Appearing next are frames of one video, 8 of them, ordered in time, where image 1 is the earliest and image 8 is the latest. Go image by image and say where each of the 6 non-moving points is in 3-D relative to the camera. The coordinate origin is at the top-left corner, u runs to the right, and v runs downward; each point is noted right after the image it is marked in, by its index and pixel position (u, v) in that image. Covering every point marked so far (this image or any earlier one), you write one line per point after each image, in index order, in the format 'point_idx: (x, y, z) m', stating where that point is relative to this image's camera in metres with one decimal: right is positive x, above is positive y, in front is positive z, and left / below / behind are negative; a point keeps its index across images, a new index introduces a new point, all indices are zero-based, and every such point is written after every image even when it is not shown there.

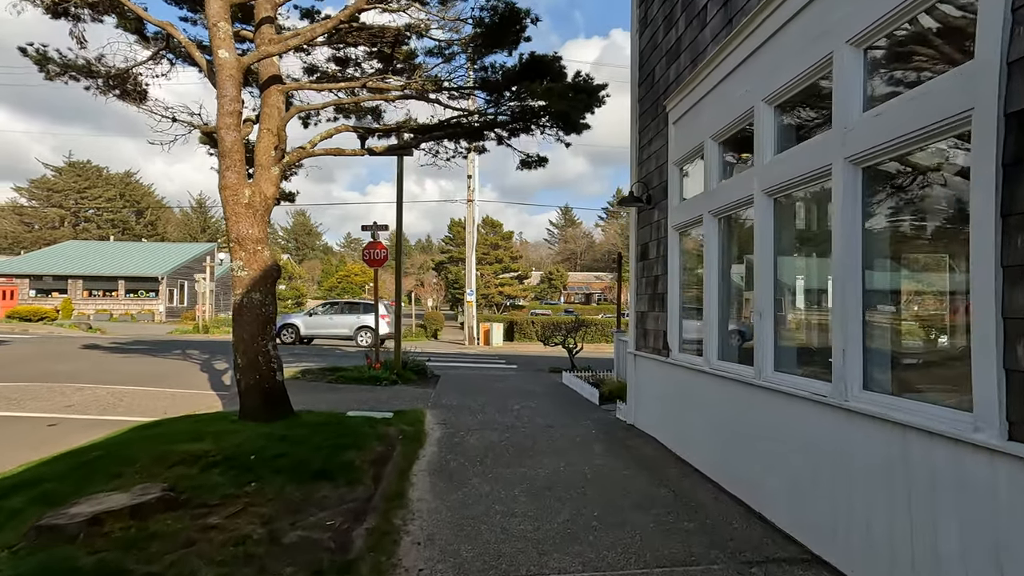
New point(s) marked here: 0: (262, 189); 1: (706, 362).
0: (-2.7, +1.1, +6.7) m
1: (+1.6, -0.6, +5.0) m
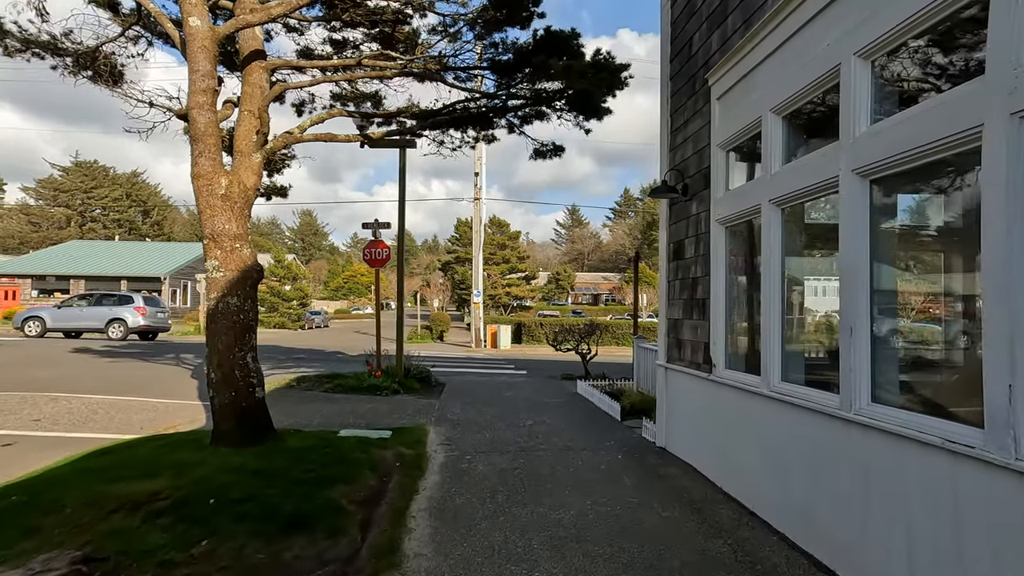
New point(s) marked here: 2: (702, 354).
0: (-2.6, +1.1, +5.9) m
1: (+1.7, -0.7, +4.2) m
2: (+1.6, -0.6, +5.2) m
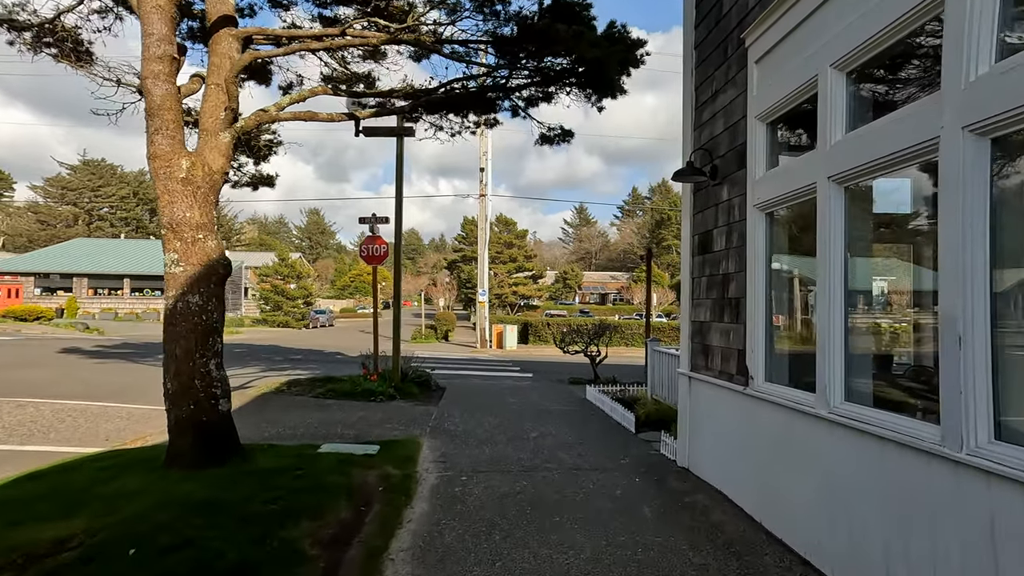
0: (-2.6, +1.1, +5.2) m
1: (+1.7, -0.6, +3.4) m
2: (+1.6, -0.5, +4.5) m
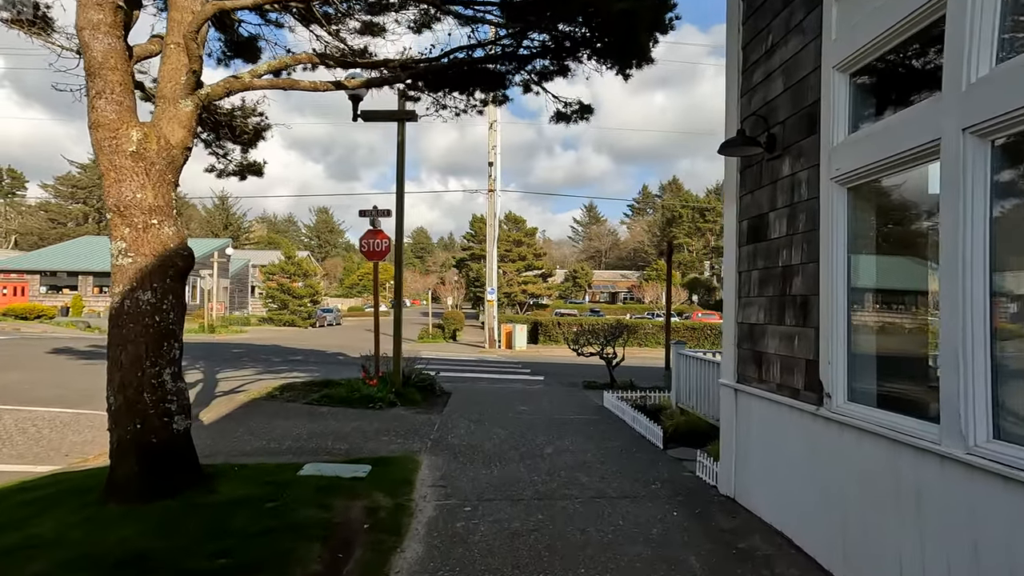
0: (-2.5, +1.1, +4.4) m
1: (+1.8, -0.6, +2.6) m
2: (+1.7, -0.5, +3.6) m
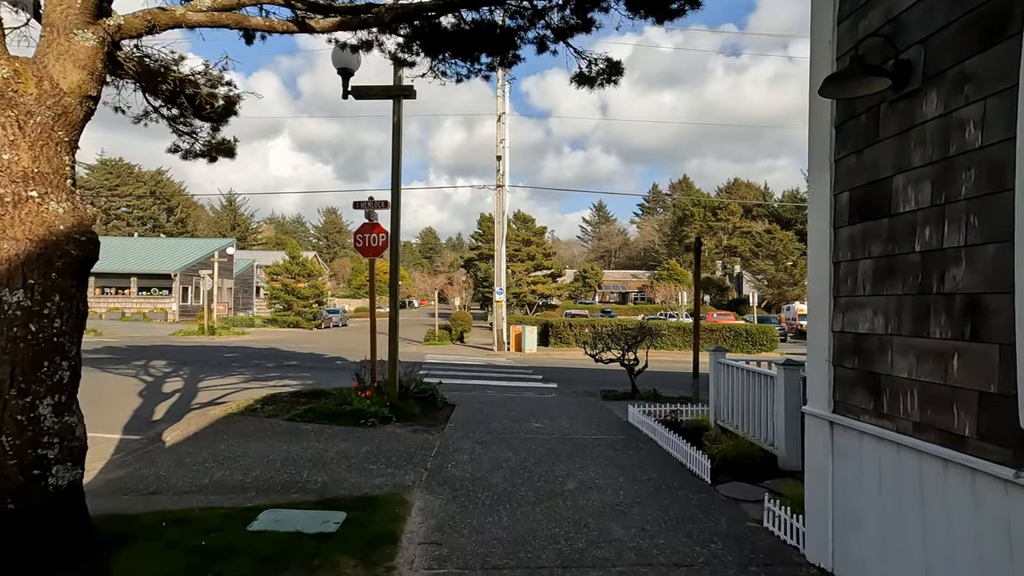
0: (-2.4, +1.1, +3.2) m
1: (+1.8, -0.6, +1.3) m
2: (+1.8, -0.5, +2.4) m
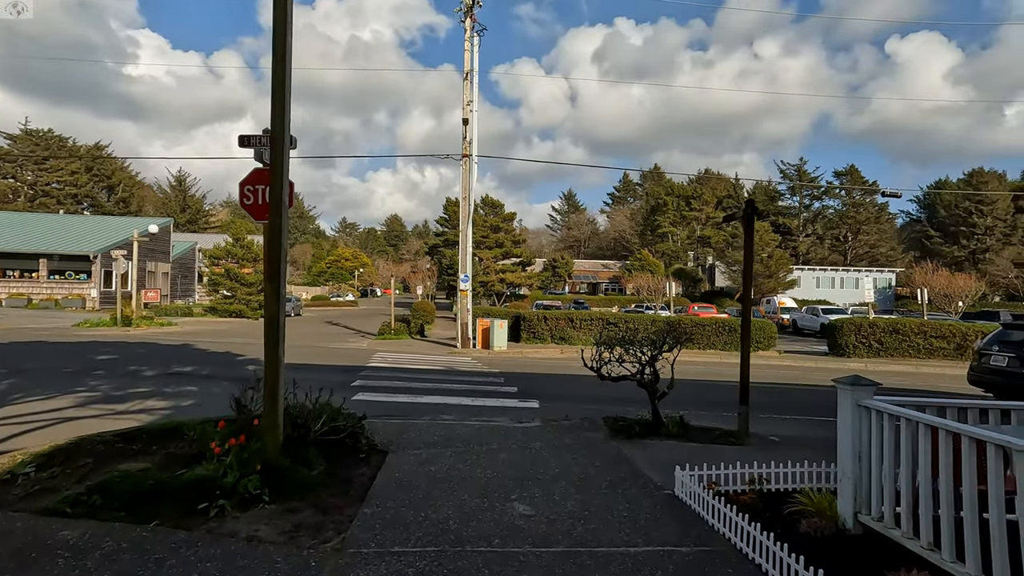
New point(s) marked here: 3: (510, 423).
0: (-2.4, +1.2, -0.7) m
1: (+2.0, -0.6, -2.3) m
2: (+1.9, -0.4, -1.3) m
3: (0.0, -1.9, +8.6) m
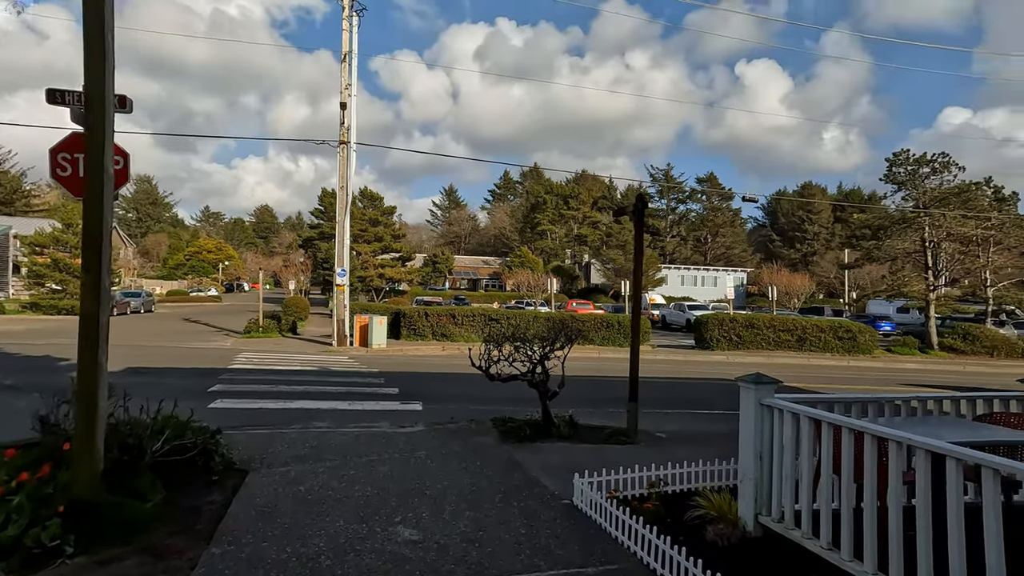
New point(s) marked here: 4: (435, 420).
0: (-2.0, +1.3, -1.7) m
1: (+2.5, -0.6, -2.5) m
2: (+2.2, -0.4, -1.5) m
3: (-1.6, -1.8, +7.9) m
4: (-1.0, -1.8, +8.5) m
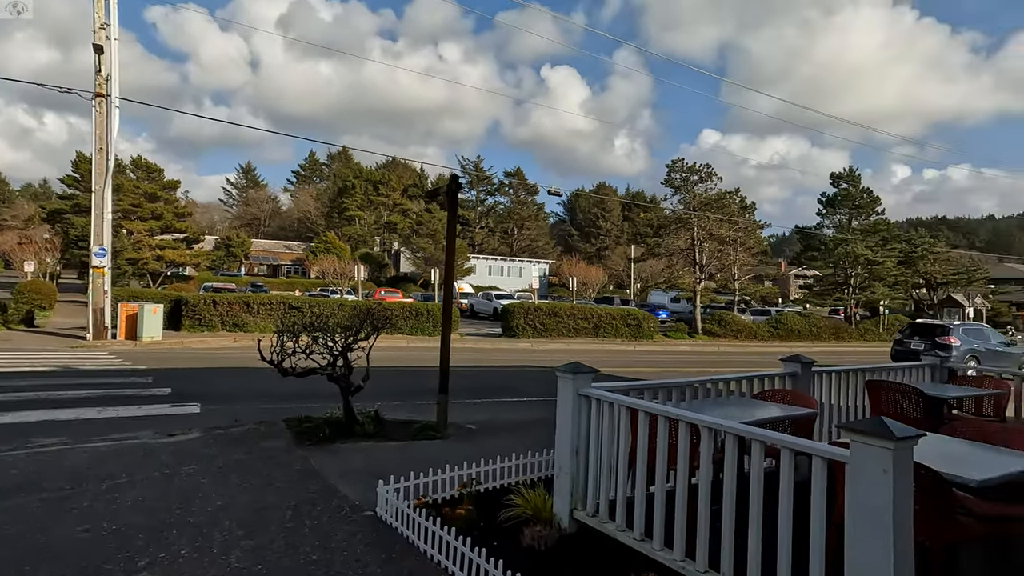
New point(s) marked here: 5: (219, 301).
0: (-1.3, +1.3, -2.8) m
1: (+3.3, -0.6, -2.1) m
2: (+2.7, -0.5, -1.3) m
3: (-3.9, -1.6, +6.5) m
4: (-3.5, -1.6, +7.2) m
5: (-9.4, -0.4, +19.7) m
